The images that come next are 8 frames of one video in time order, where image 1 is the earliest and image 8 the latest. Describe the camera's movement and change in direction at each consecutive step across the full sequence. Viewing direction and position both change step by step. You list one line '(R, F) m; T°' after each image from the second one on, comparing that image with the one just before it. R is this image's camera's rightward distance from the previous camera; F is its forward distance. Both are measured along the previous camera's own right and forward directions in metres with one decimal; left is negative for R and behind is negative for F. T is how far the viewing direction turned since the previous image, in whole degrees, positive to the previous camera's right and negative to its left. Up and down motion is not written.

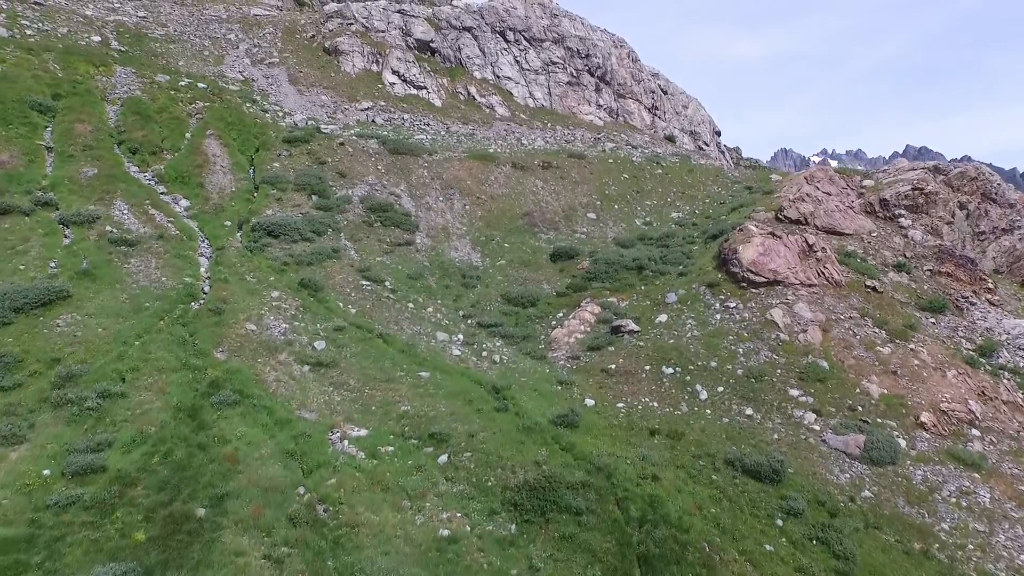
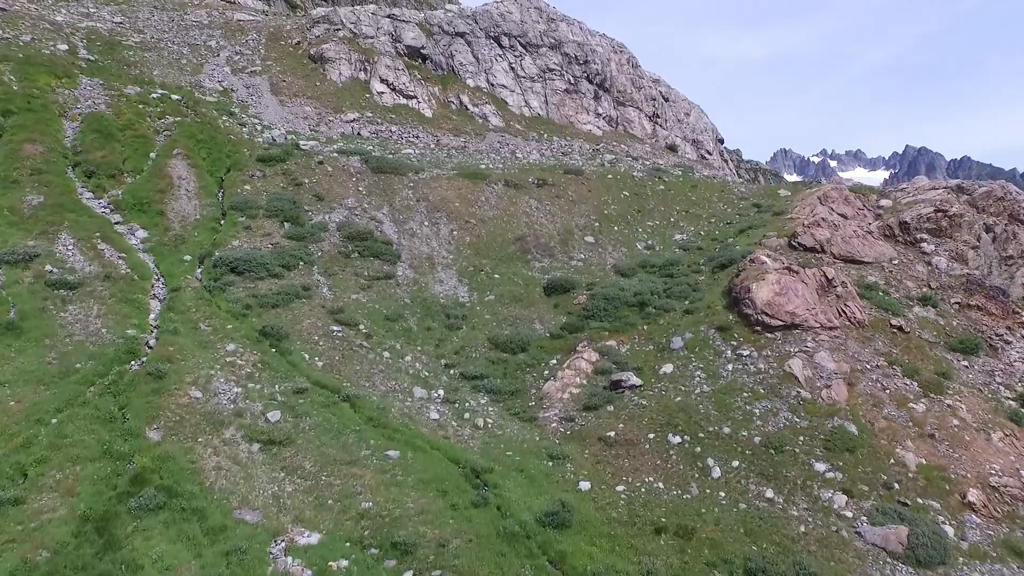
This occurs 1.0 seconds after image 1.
(+0.3, +2.3) m; 0°
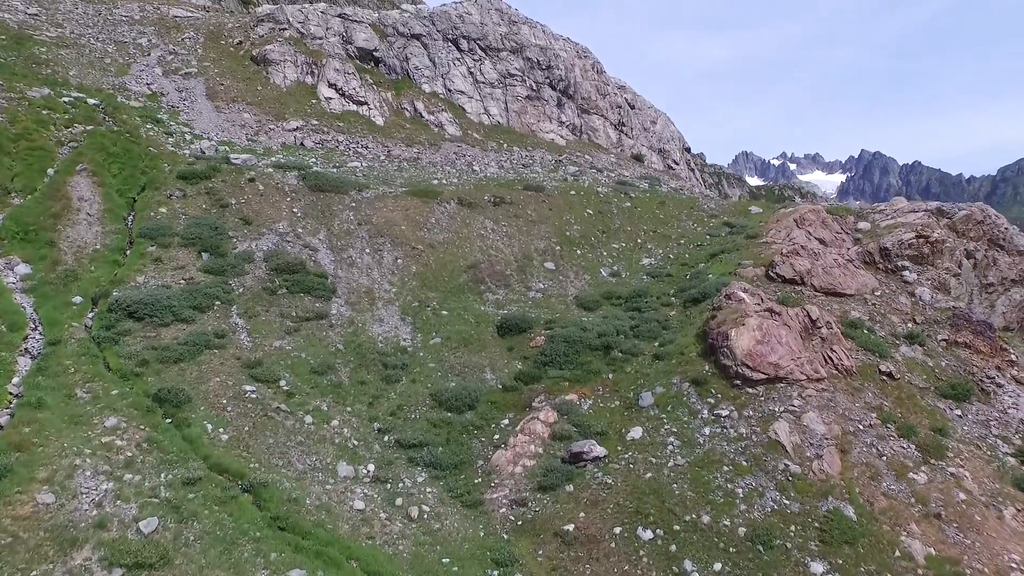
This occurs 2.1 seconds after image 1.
(+0.5, +2.8) m; +3°
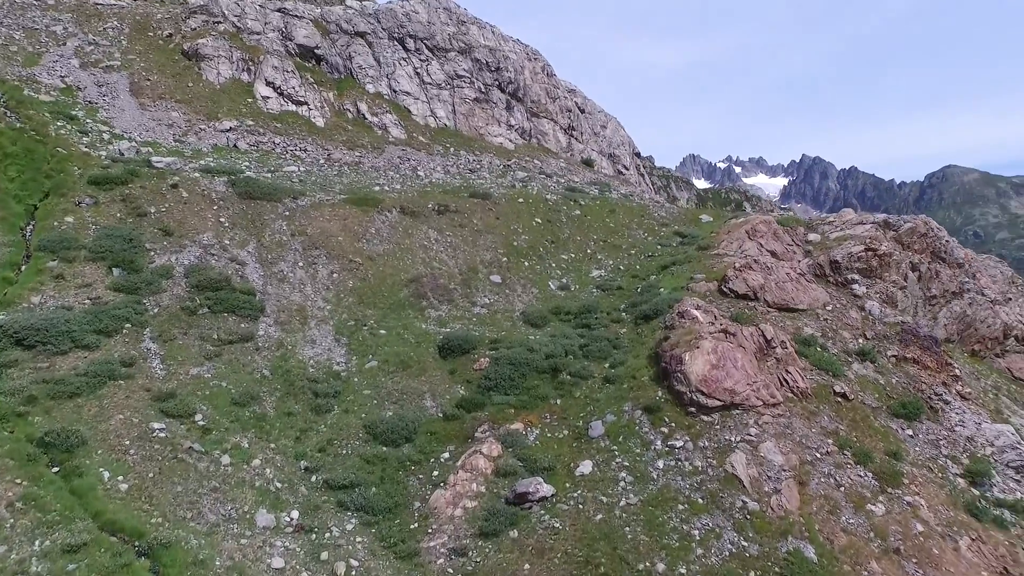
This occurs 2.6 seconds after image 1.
(+0.2, +1.3) m; +4°
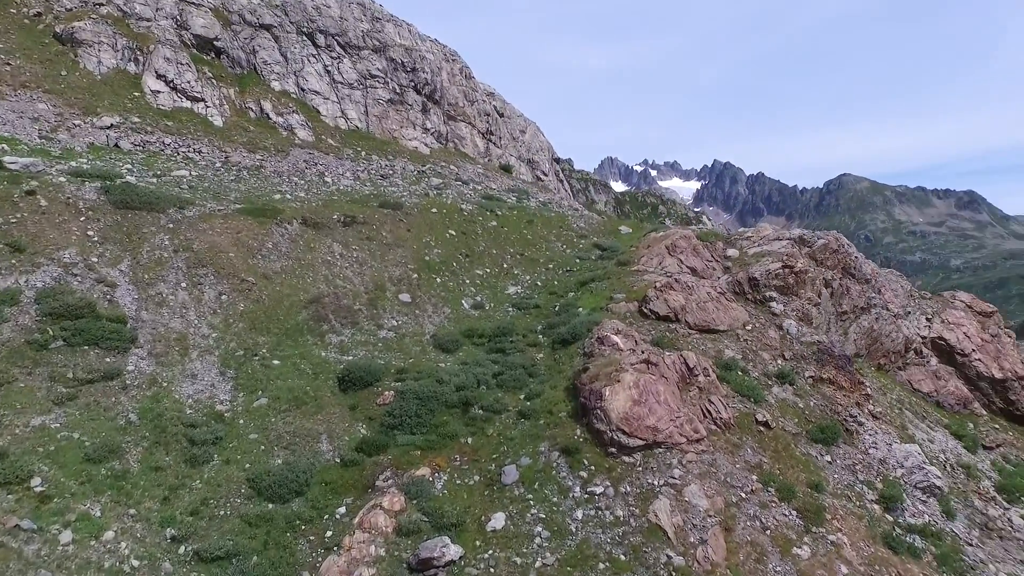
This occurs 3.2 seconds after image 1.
(+0.3, +1.6) m; +6°
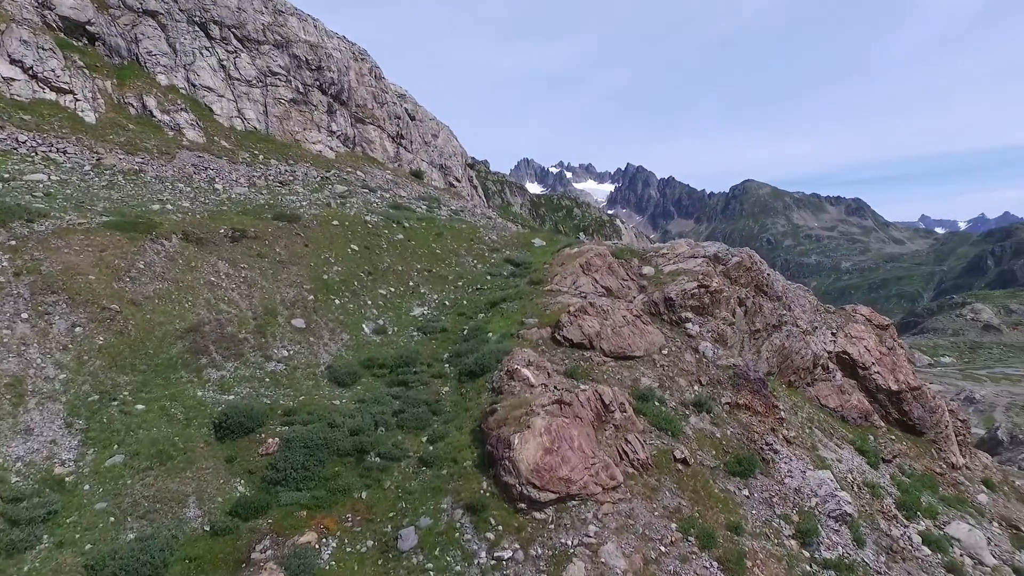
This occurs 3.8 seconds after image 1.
(+0.4, +1.7) m; +7°
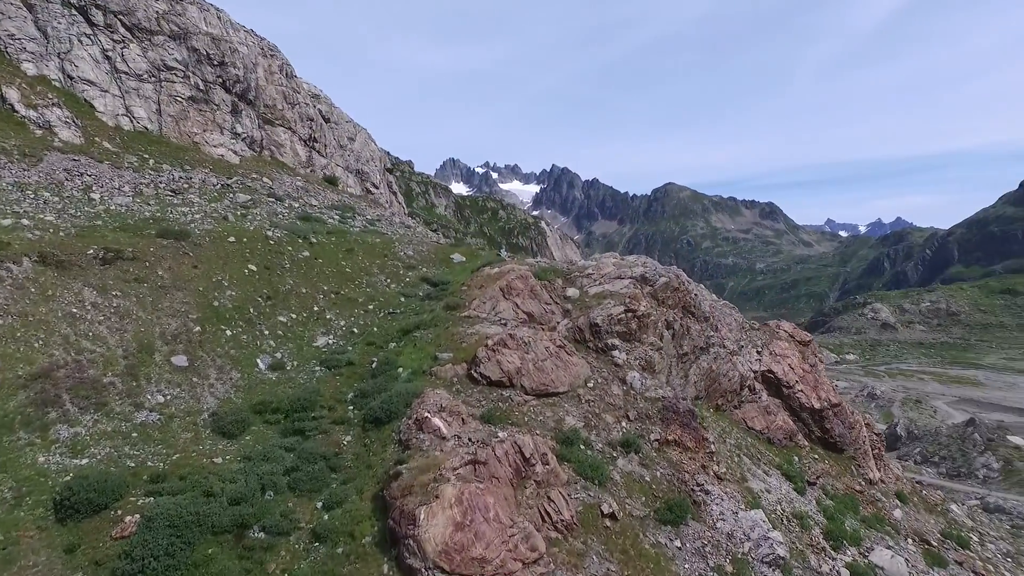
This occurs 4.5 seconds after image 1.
(+0.4, +2.0) m; +6°
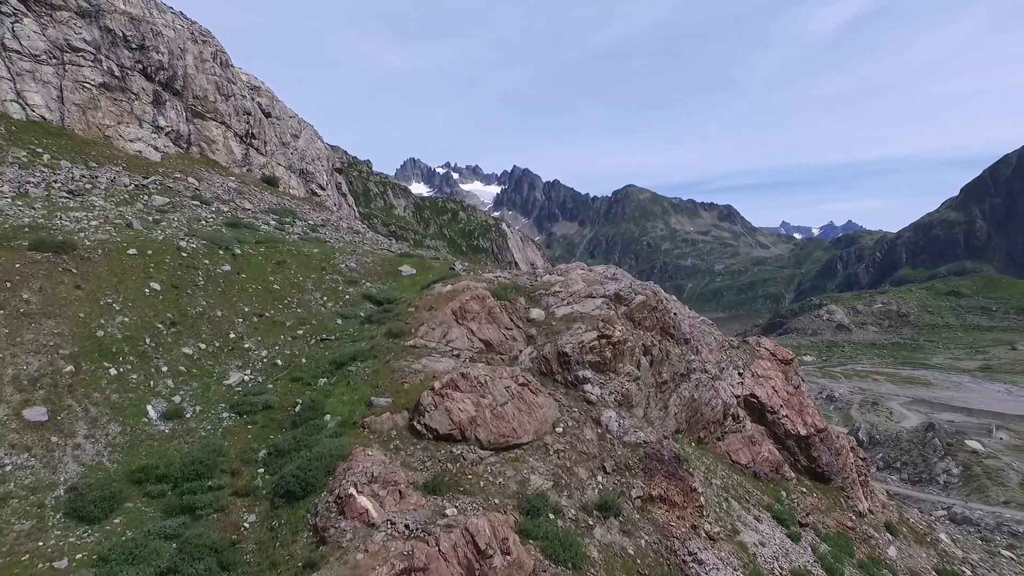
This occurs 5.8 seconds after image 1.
(+0.2, +3.9) m; +3°
